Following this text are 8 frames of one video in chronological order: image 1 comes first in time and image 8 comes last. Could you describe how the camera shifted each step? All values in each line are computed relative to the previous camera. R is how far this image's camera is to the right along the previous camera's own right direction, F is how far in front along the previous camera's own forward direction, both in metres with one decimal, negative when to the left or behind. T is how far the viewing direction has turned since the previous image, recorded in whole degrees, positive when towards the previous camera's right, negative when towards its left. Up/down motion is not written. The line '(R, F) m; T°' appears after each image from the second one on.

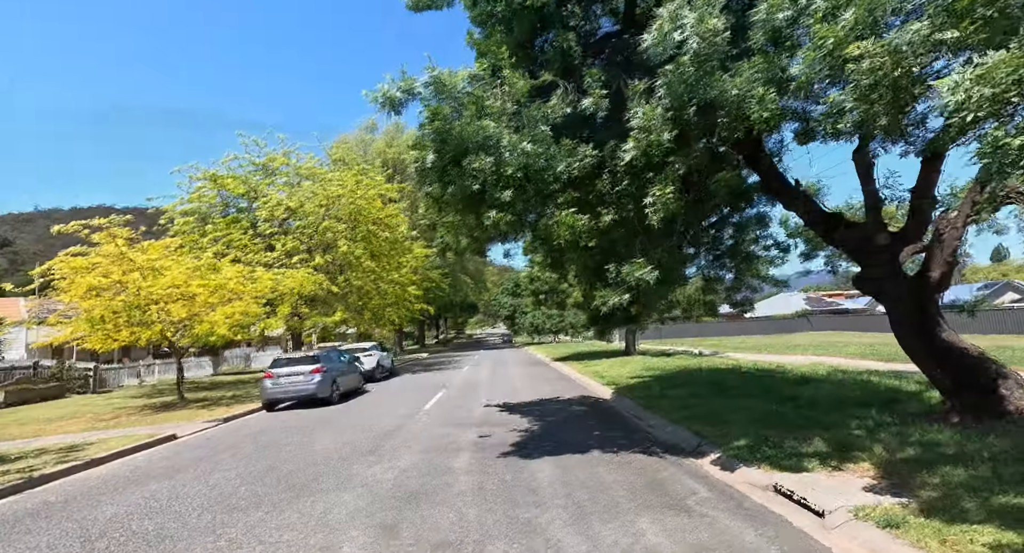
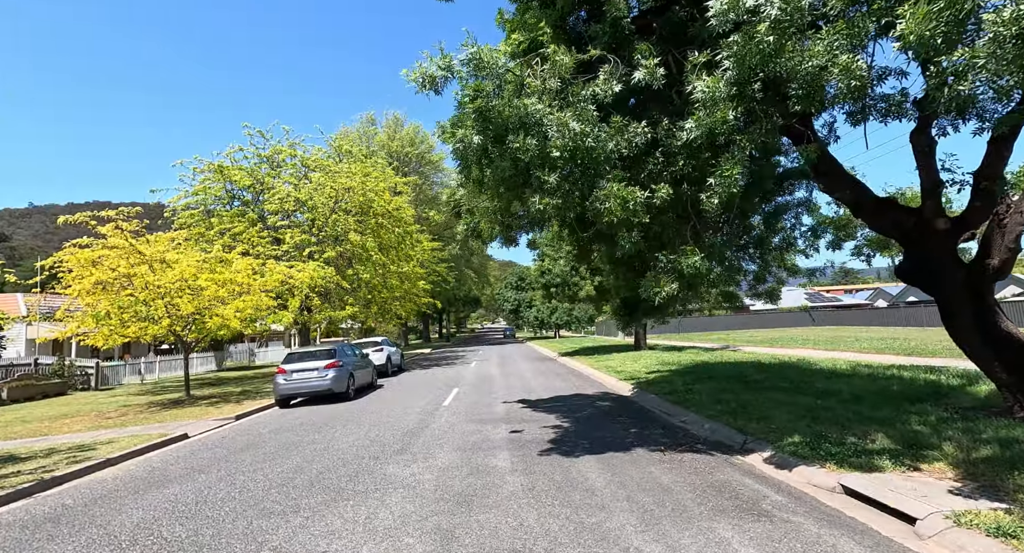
(-0.5, +0.4) m; 0°
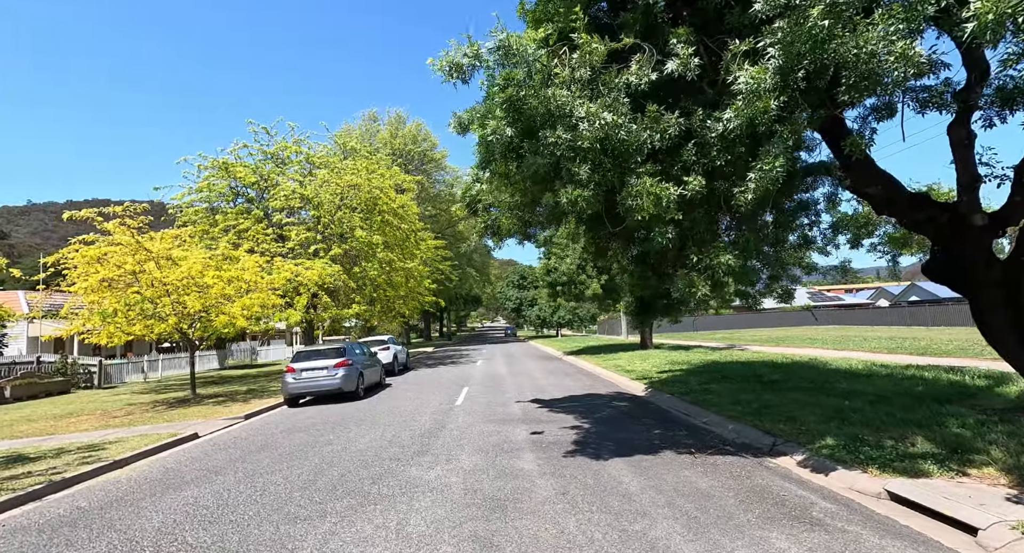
(-0.3, +0.2) m; 0°
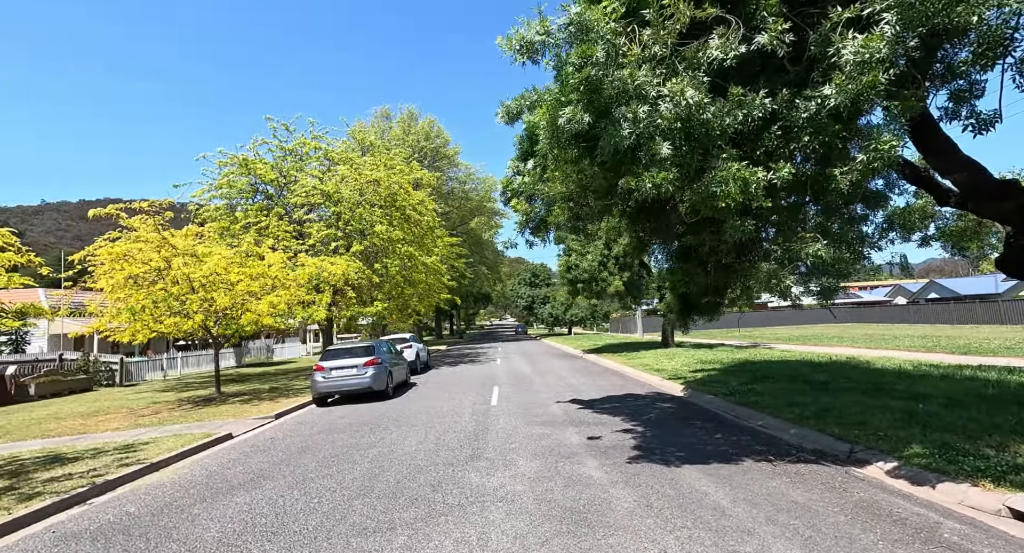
(-0.6, +0.4) m; -1°
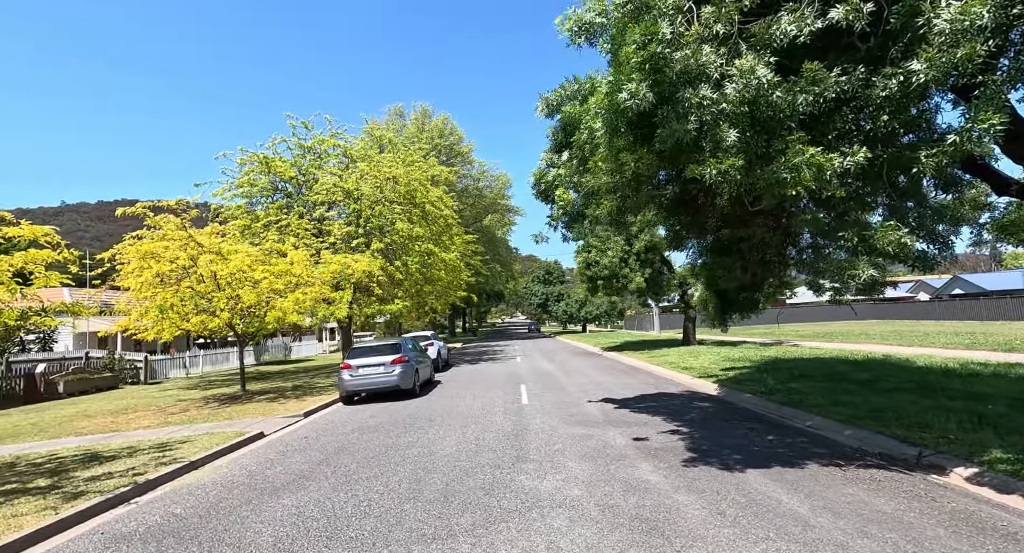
(-0.4, +0.3) m; -1°
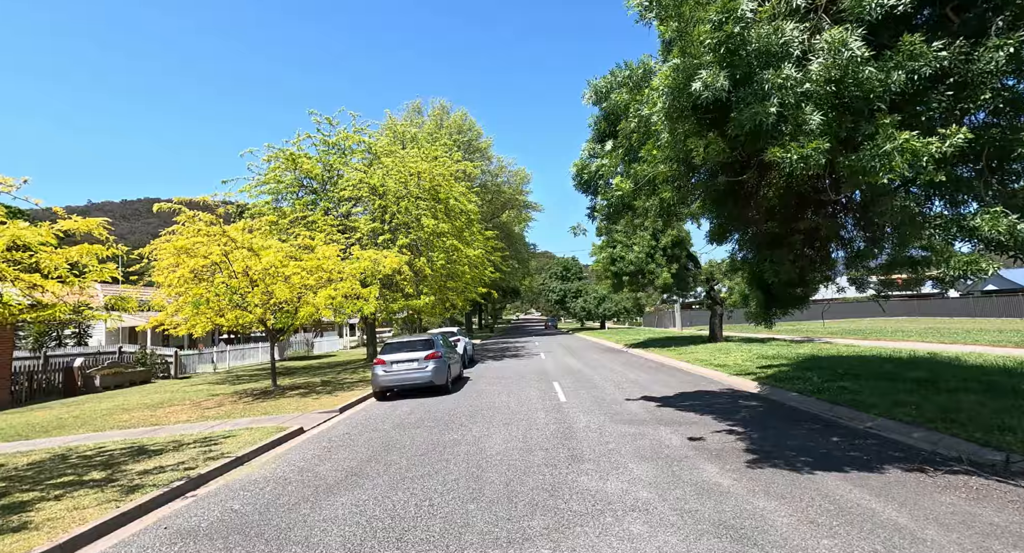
(-0.5, +0.2) m; -2°
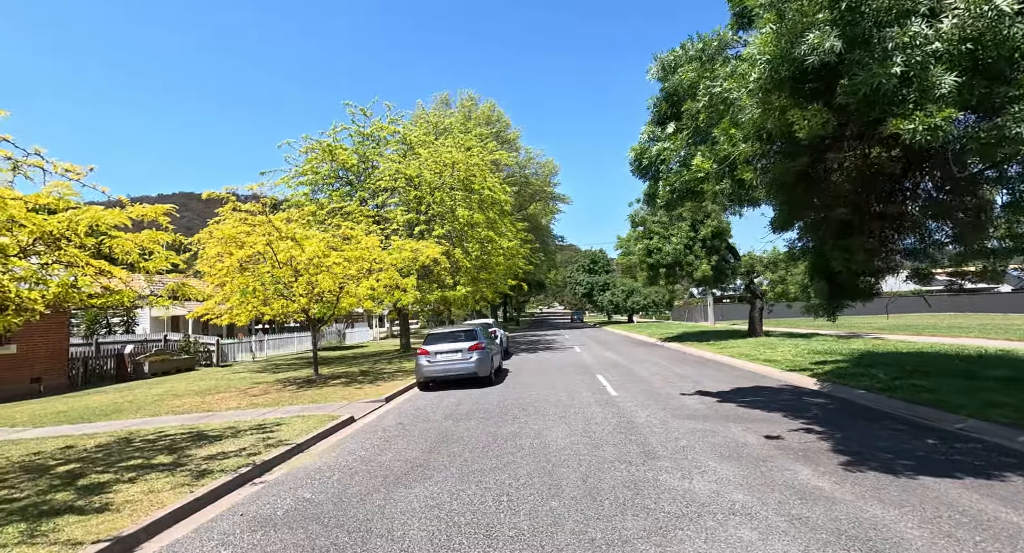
(-0.5, +0.3) m; -3°
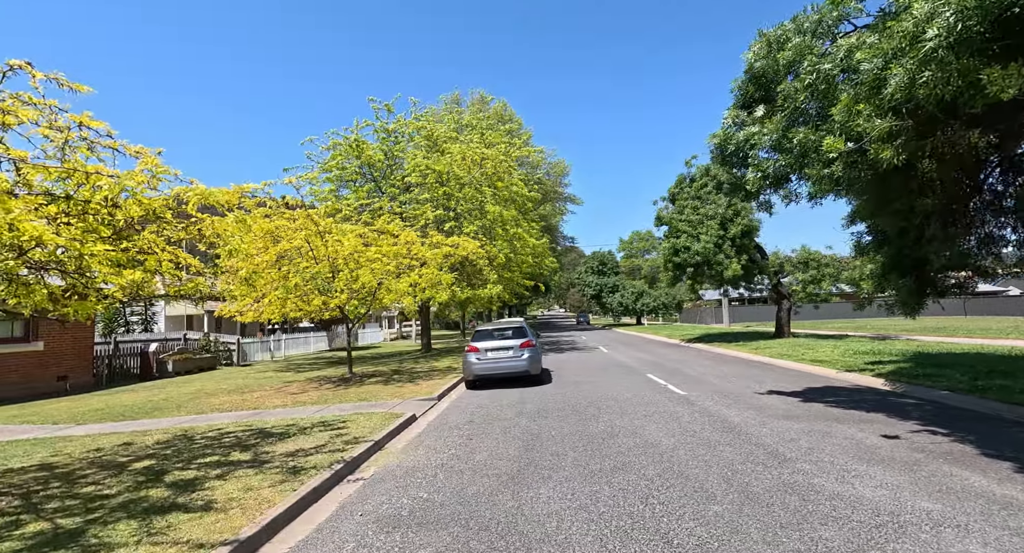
(-1.2, +0.5) m; -1°
